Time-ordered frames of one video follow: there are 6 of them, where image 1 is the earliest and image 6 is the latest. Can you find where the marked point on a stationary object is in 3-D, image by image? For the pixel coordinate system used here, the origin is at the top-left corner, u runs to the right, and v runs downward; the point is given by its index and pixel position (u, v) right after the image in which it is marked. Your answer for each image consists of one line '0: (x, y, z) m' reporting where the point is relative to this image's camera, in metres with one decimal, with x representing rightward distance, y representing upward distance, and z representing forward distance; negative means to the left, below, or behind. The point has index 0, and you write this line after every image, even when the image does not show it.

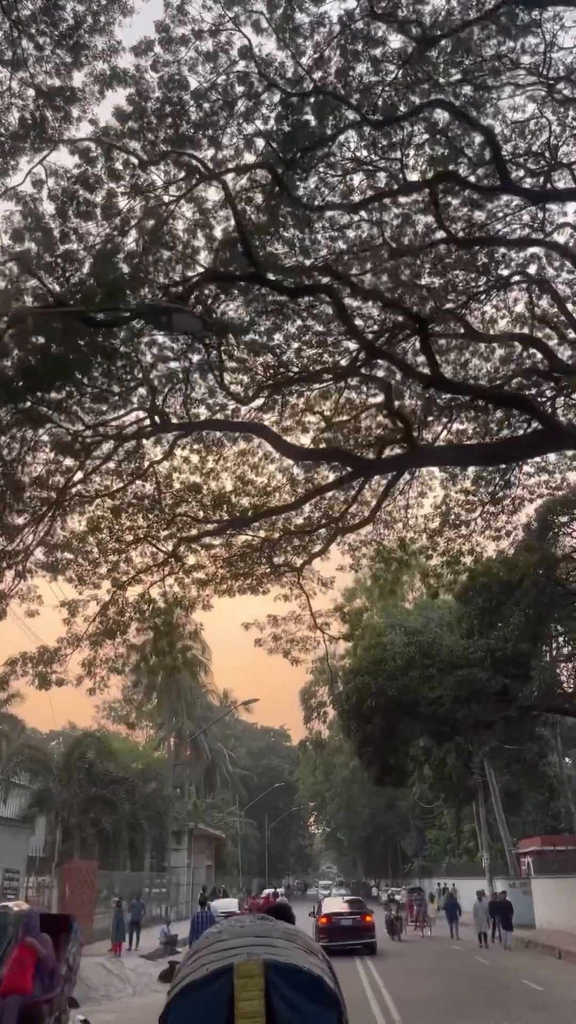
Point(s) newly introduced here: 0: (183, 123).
0: (-1.3, +4.7, +10.2) m
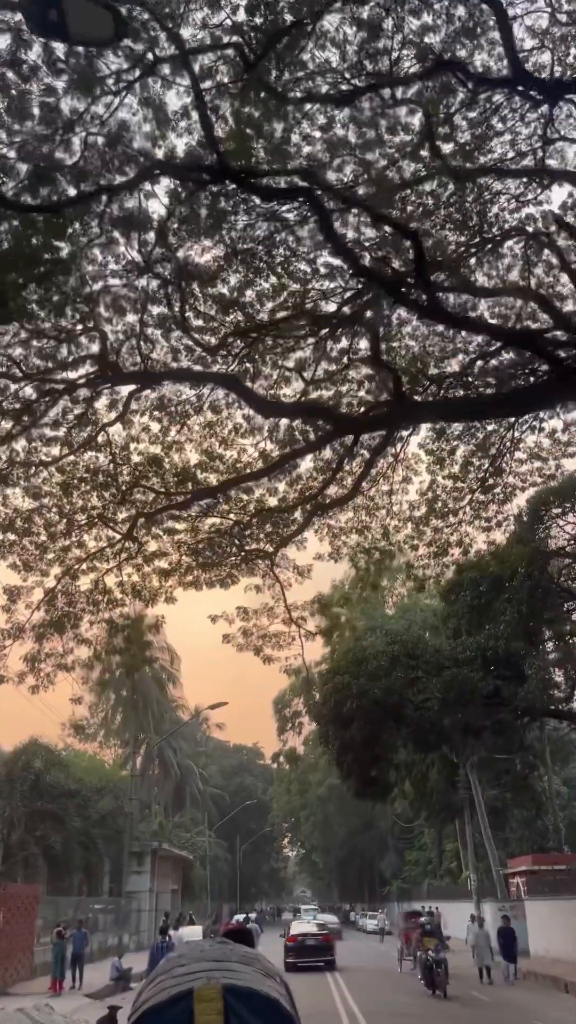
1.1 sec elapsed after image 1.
0: (-1.5, +5.2, +8.6) m
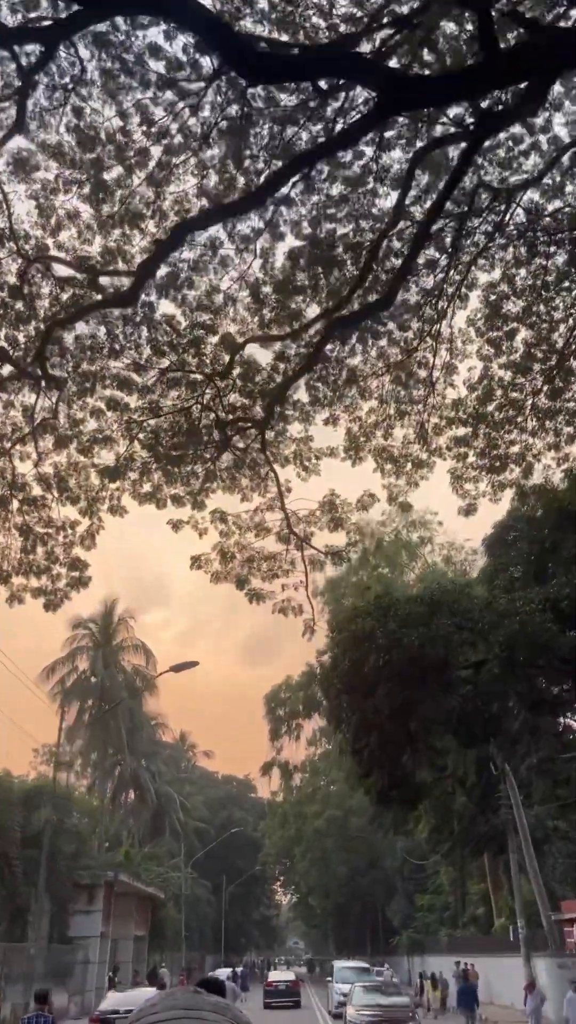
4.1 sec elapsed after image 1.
0: (-1.5, +7.1, +4.3) m
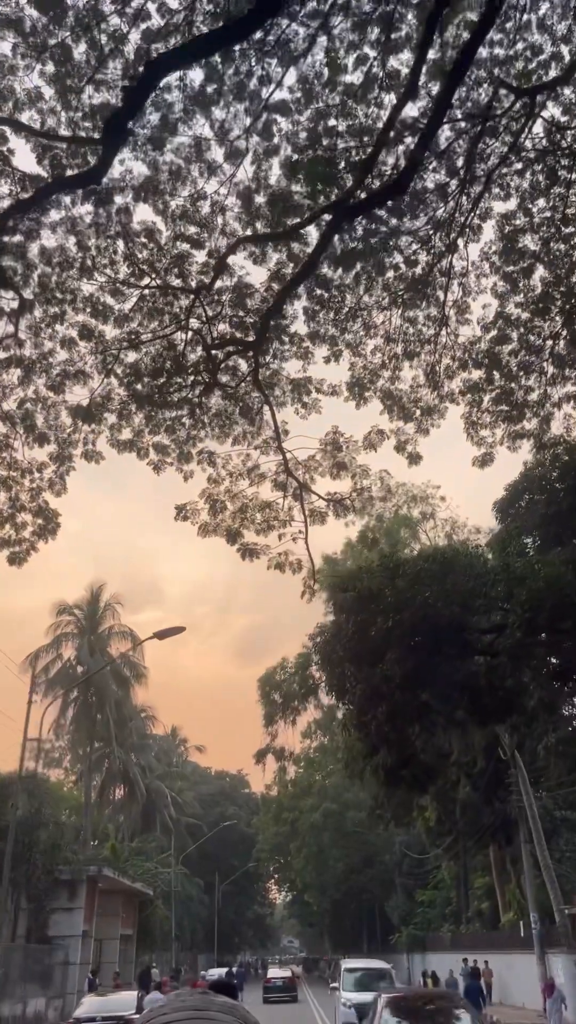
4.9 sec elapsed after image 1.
0: (-1.5, +7.7, +3.1) m
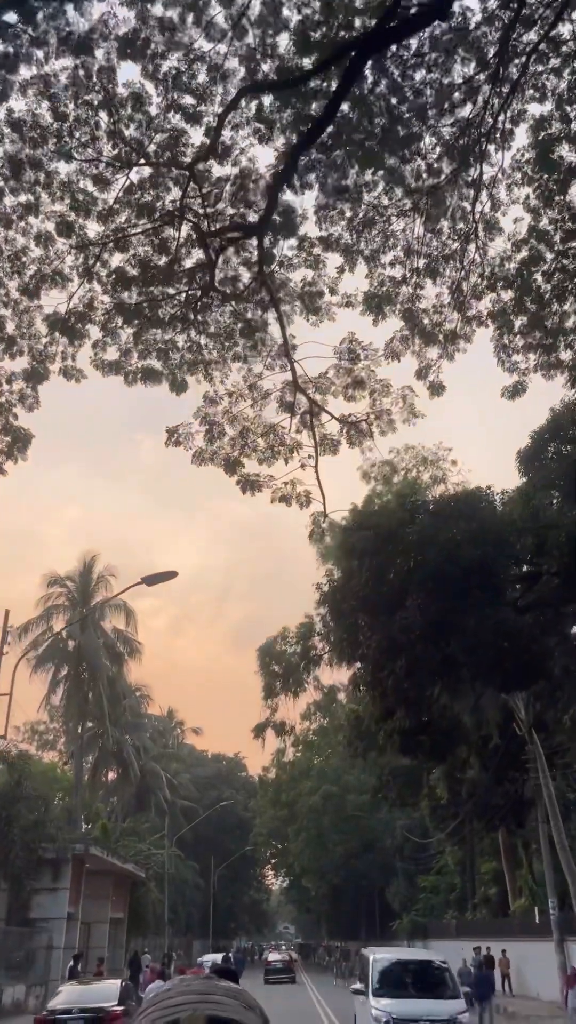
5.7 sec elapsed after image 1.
0: (-1.3, +8.4, +1.9) m
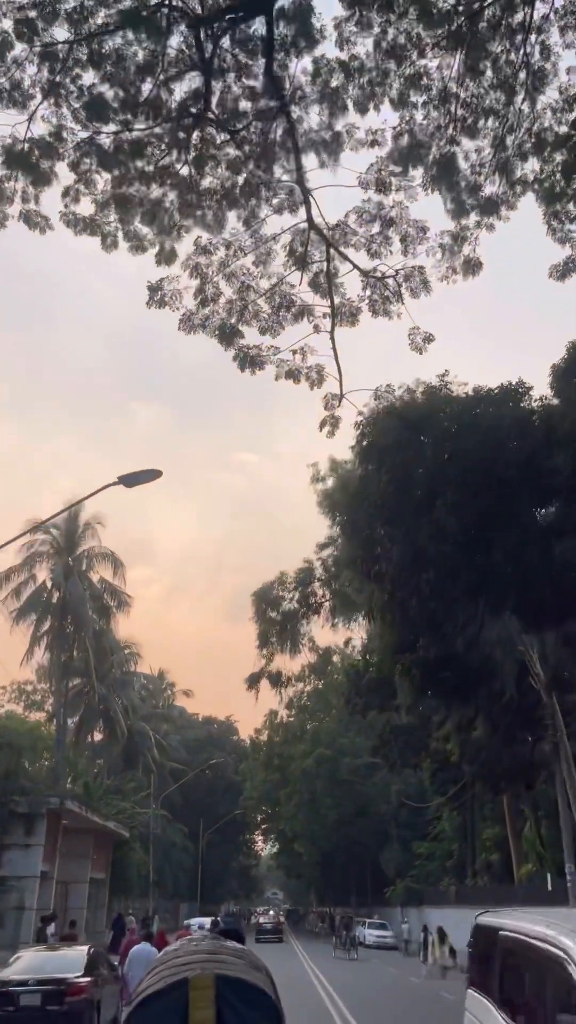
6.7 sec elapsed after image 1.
0: (-1.1, +9.1, +0.2) m
